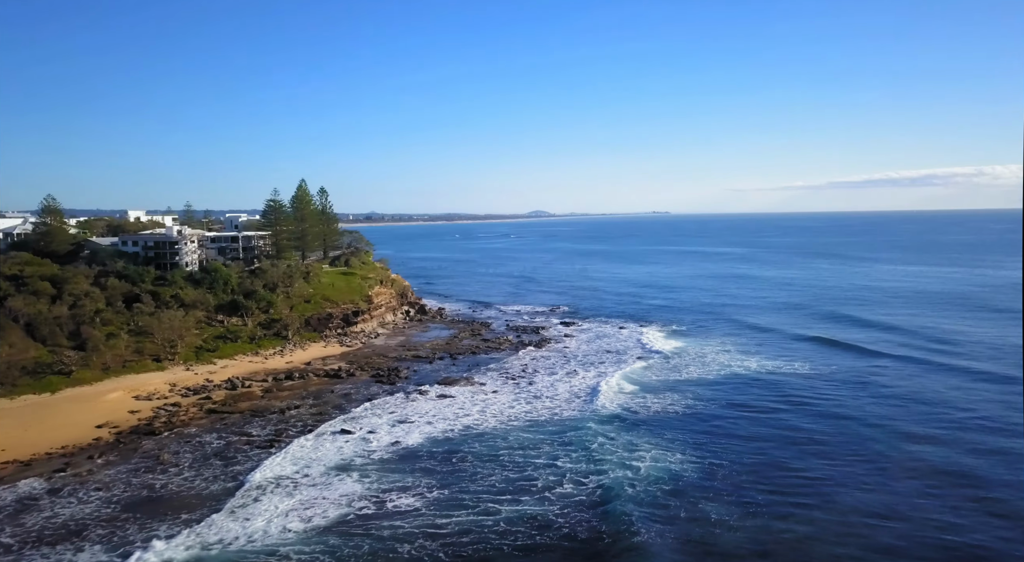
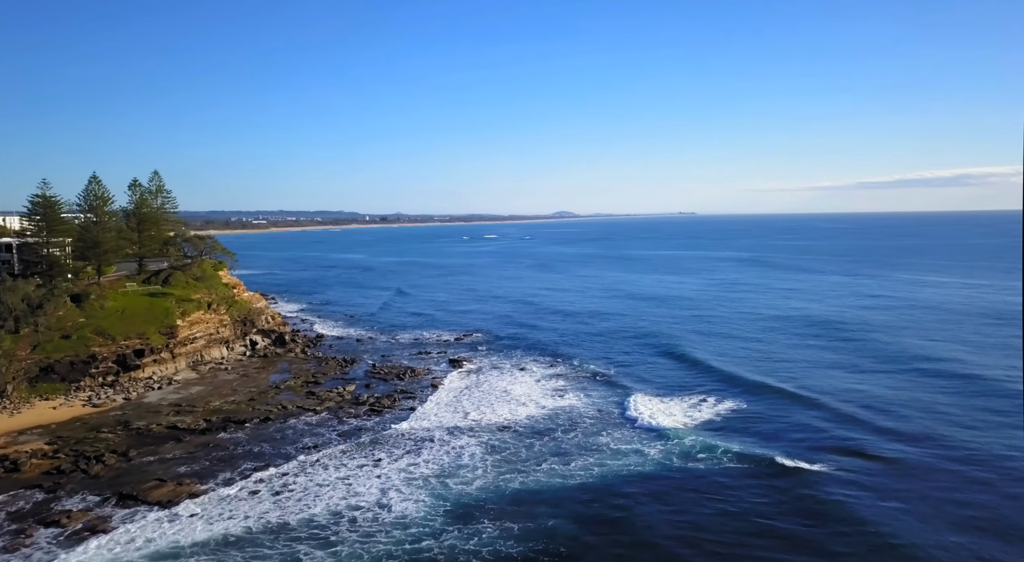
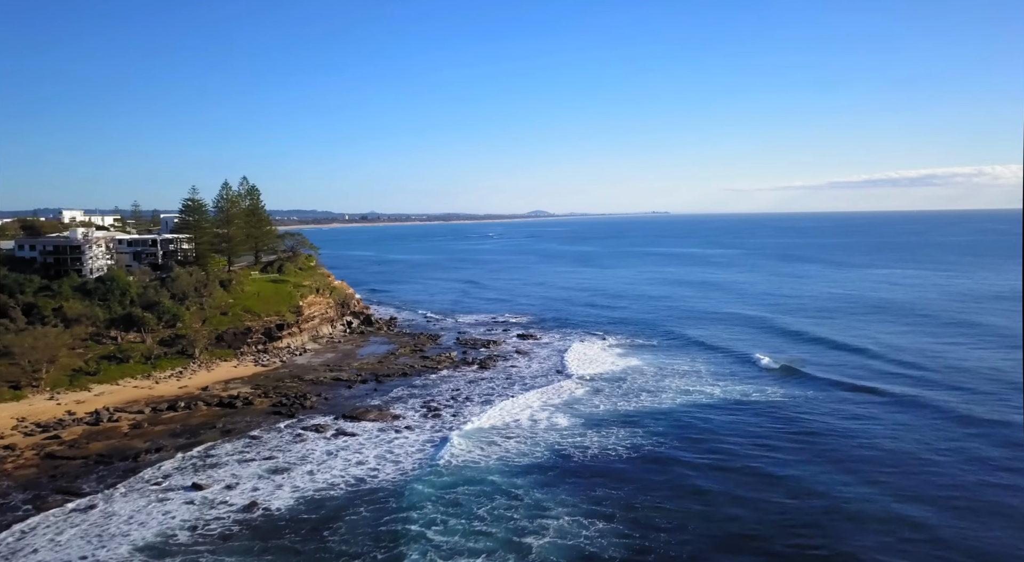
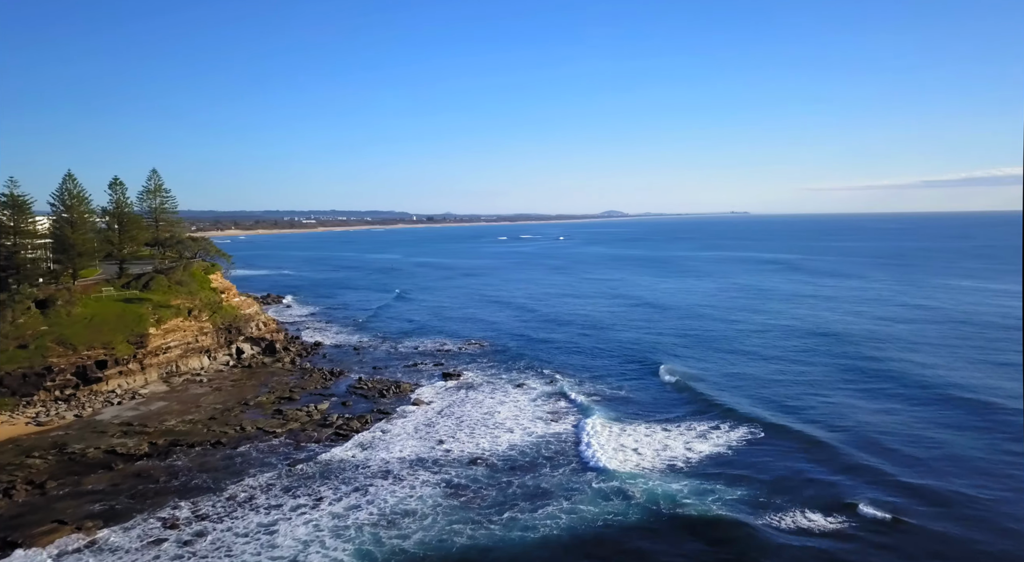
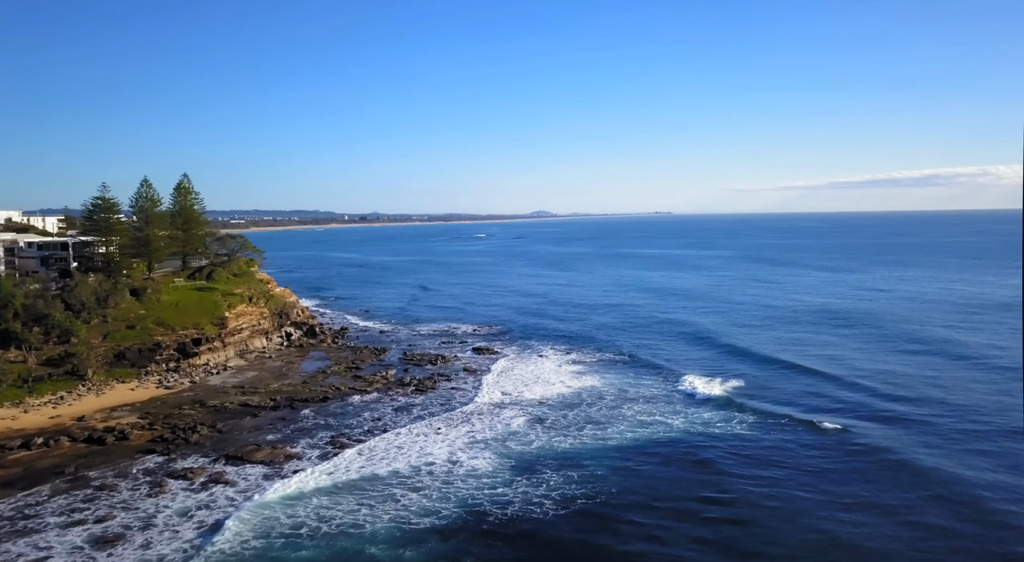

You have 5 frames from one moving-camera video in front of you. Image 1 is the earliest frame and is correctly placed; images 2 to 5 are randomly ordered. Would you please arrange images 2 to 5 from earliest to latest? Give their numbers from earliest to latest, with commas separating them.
3, 5, 2, 4
